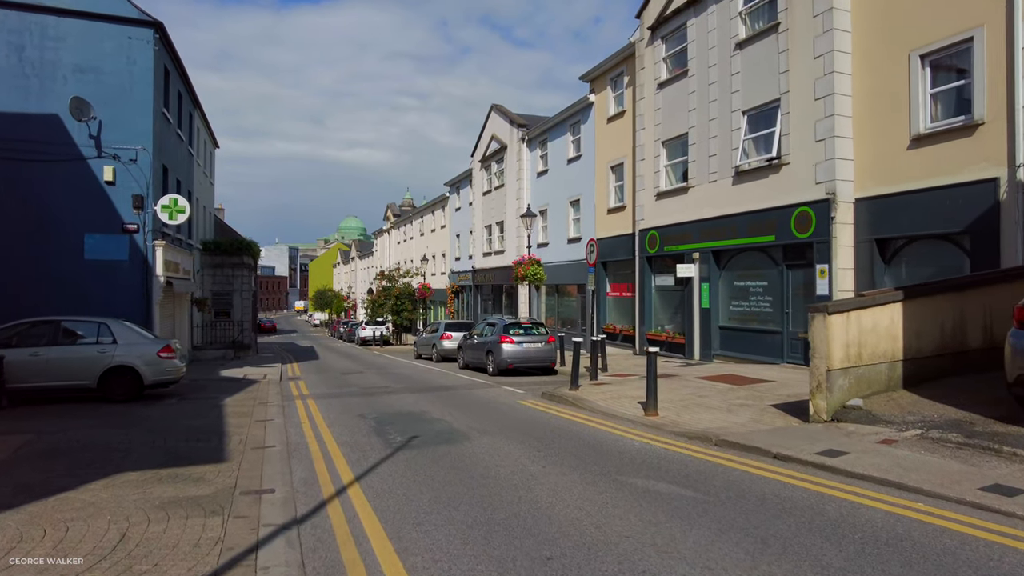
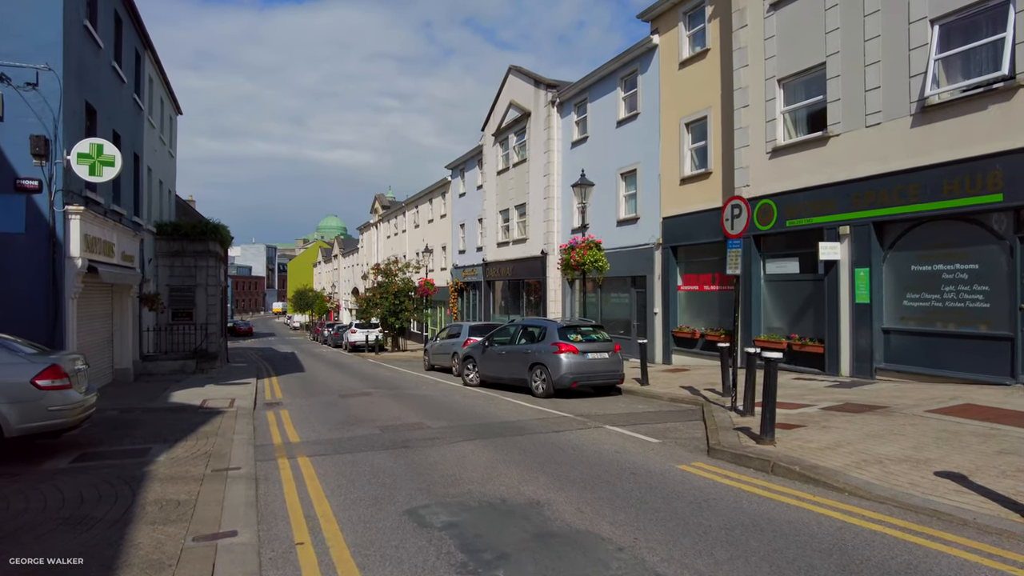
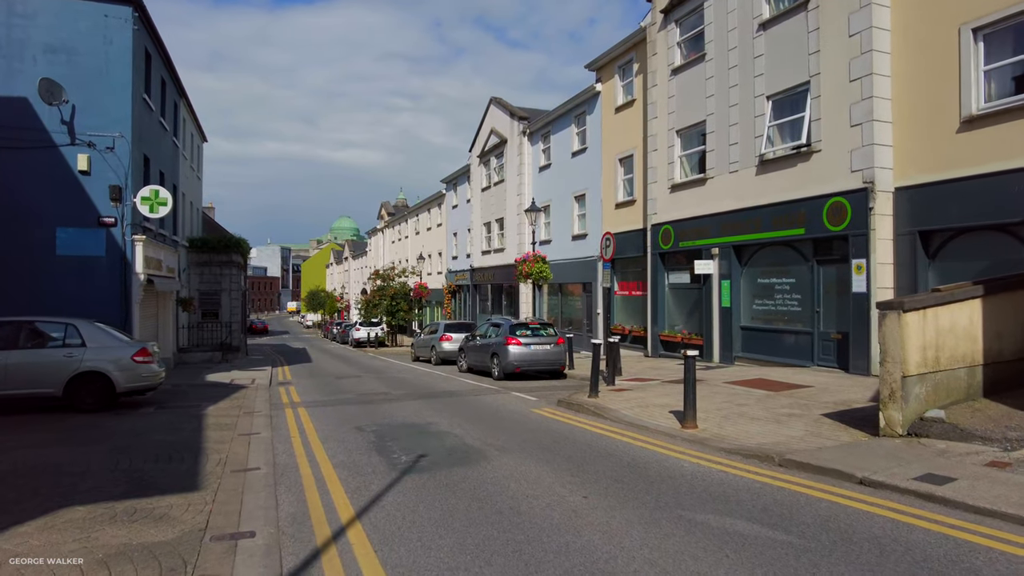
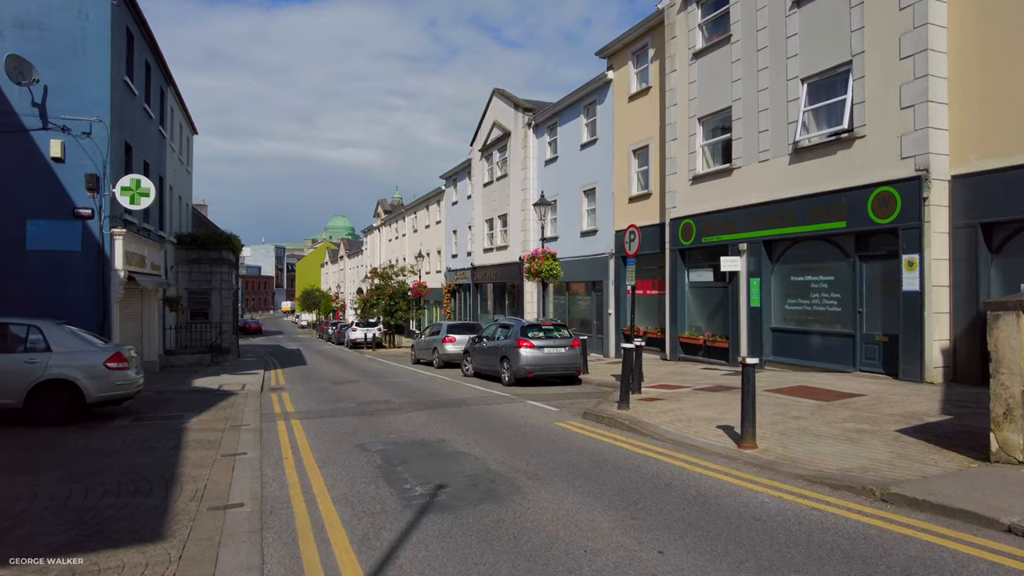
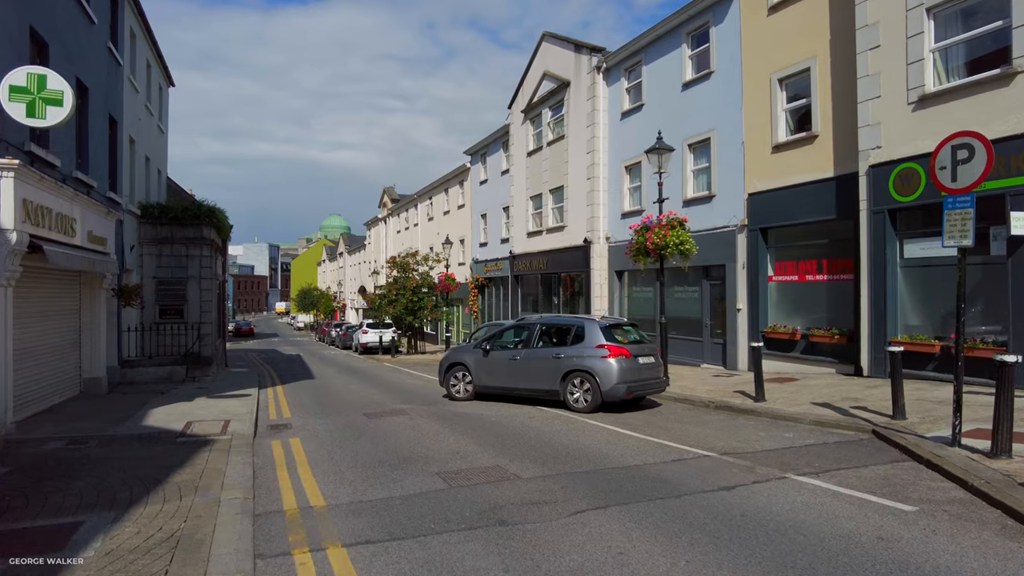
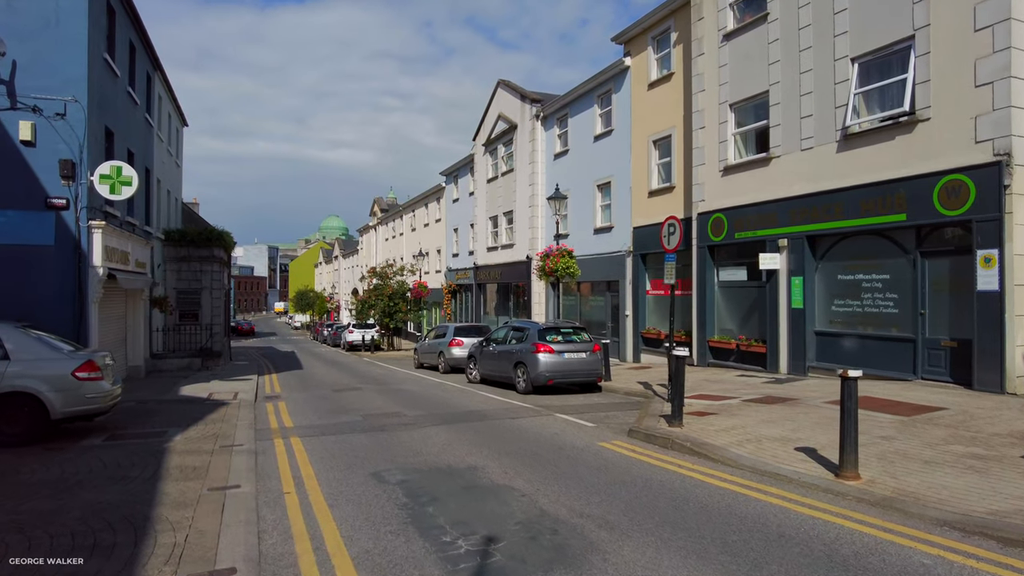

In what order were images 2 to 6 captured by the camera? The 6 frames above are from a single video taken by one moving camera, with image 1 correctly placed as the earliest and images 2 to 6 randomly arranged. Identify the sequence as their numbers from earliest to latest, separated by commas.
3, 4, 6, 2, 5
